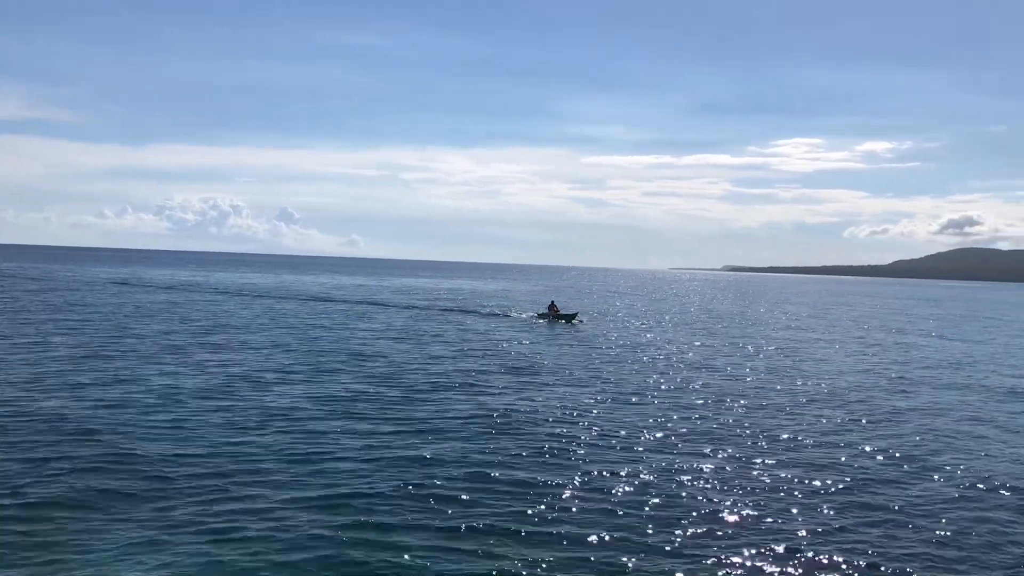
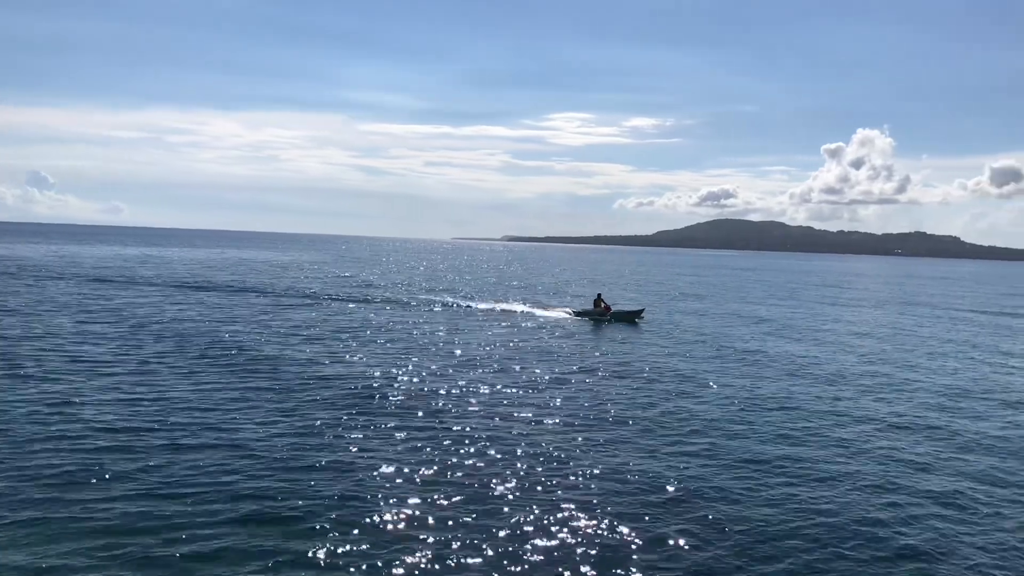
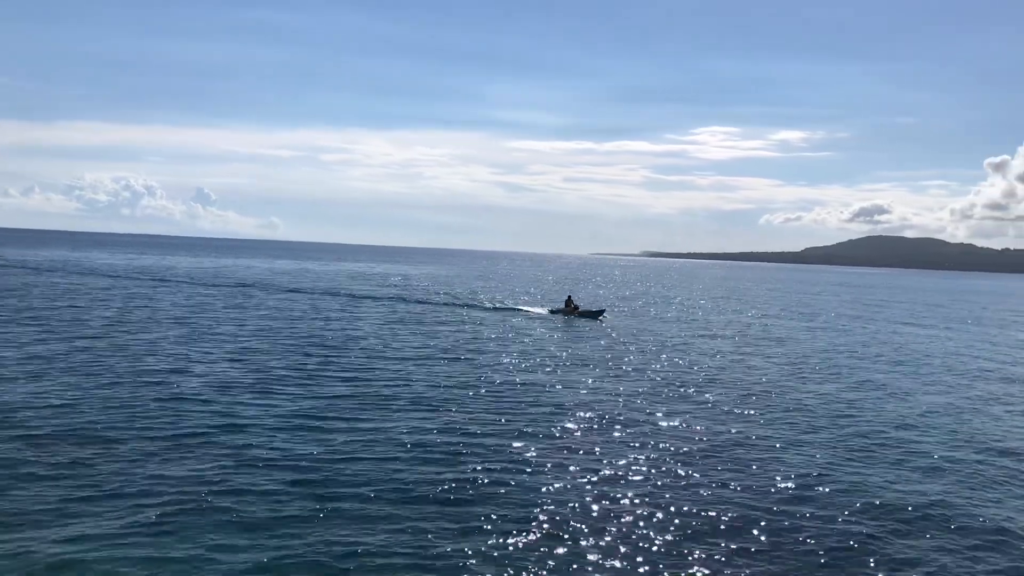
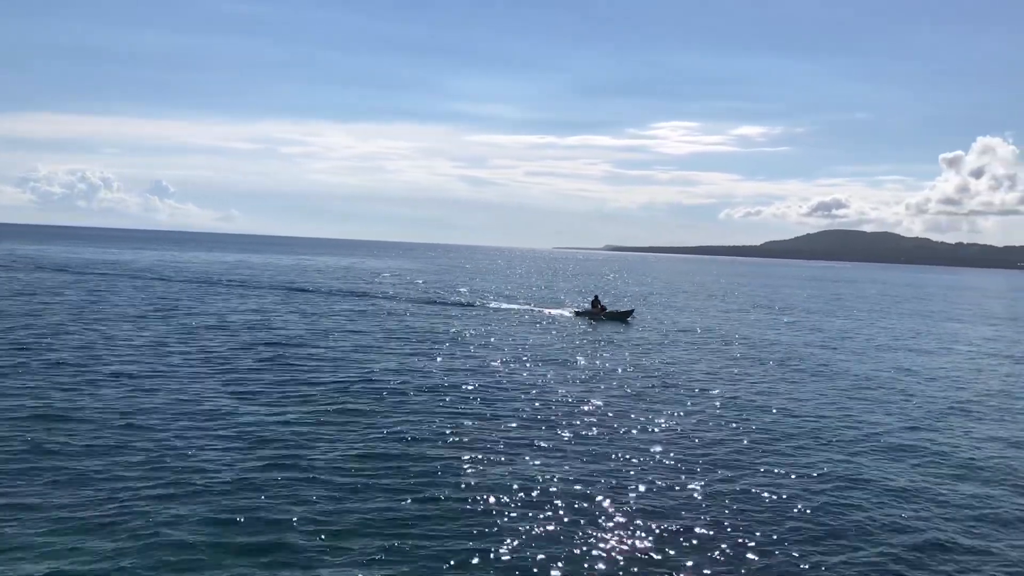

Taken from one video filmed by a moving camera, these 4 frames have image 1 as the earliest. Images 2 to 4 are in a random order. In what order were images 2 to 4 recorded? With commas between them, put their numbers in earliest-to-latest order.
3, 4, 2
